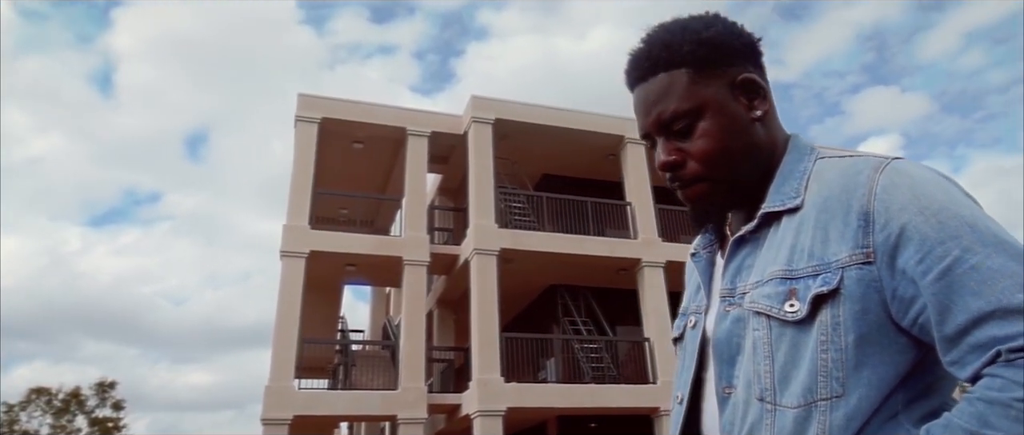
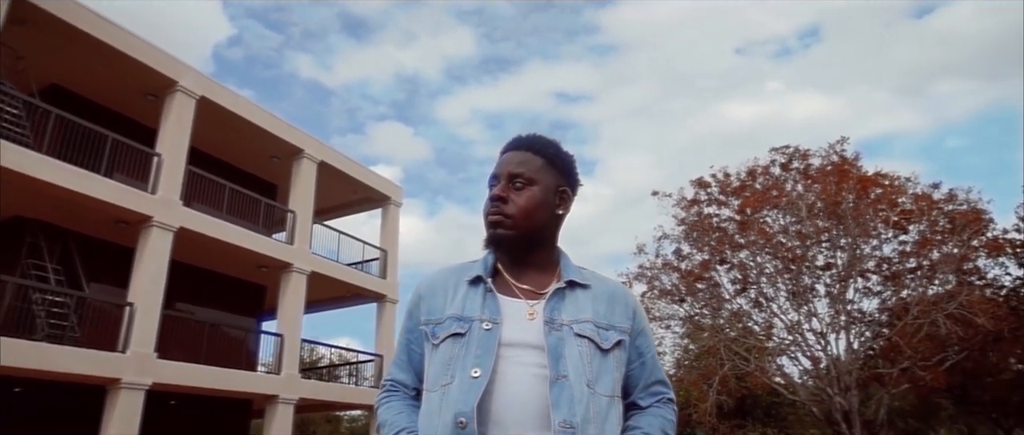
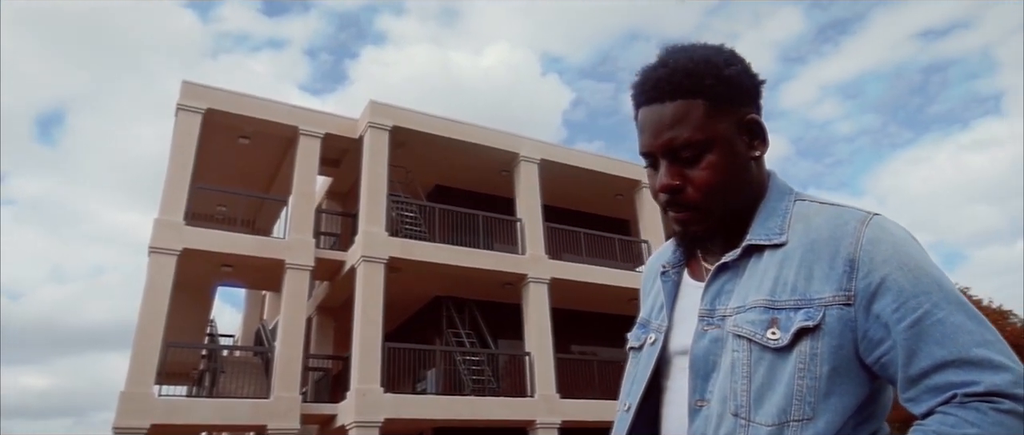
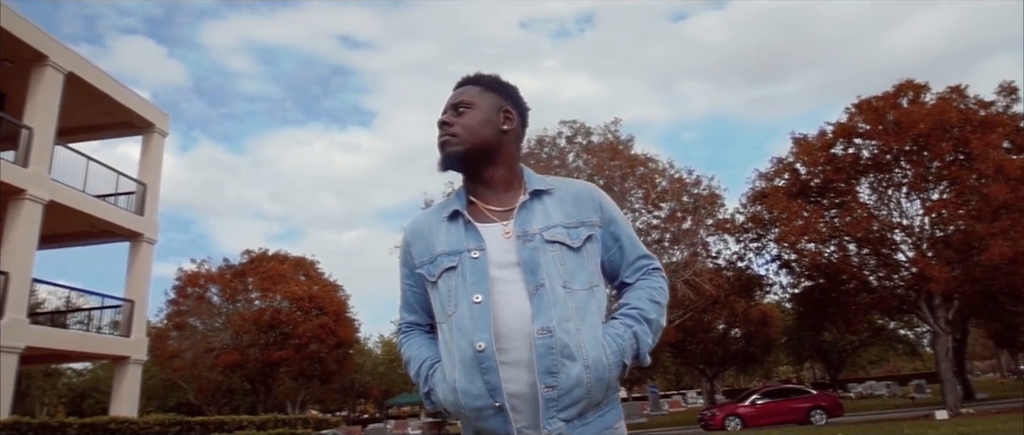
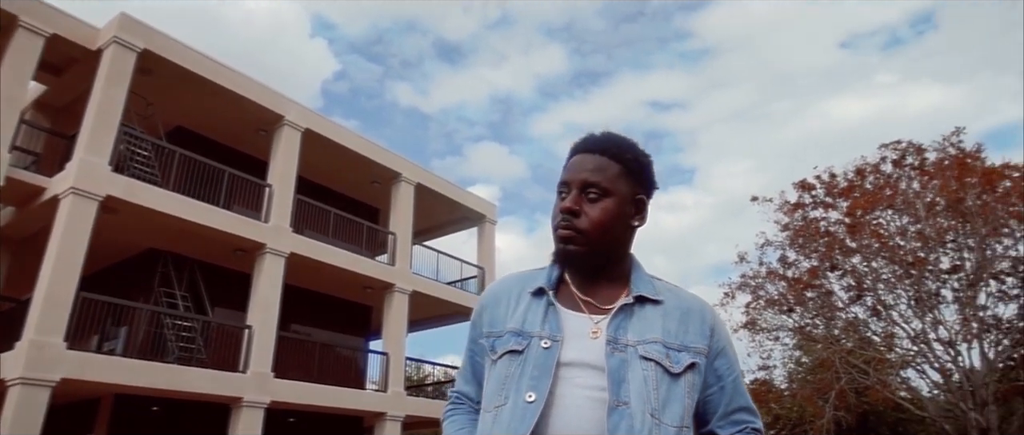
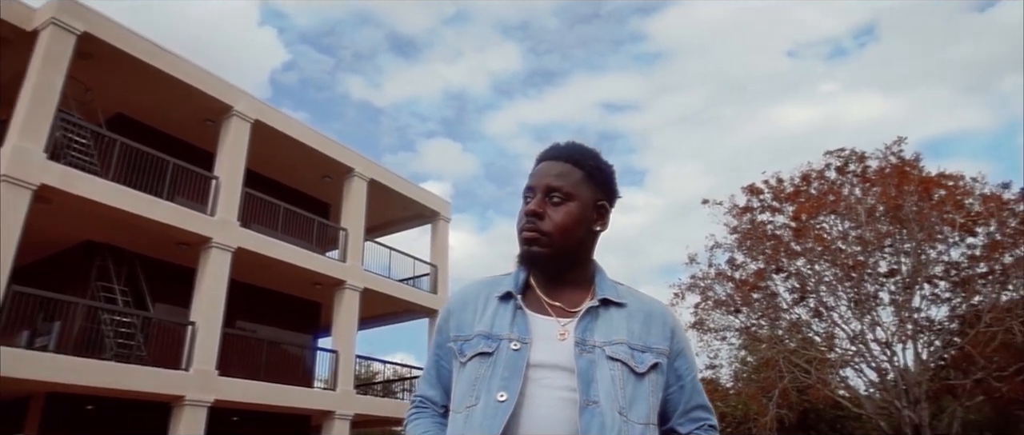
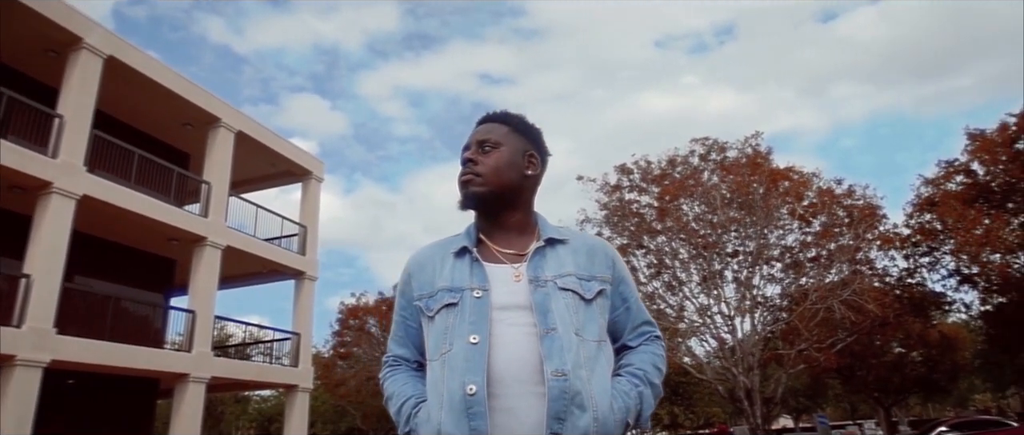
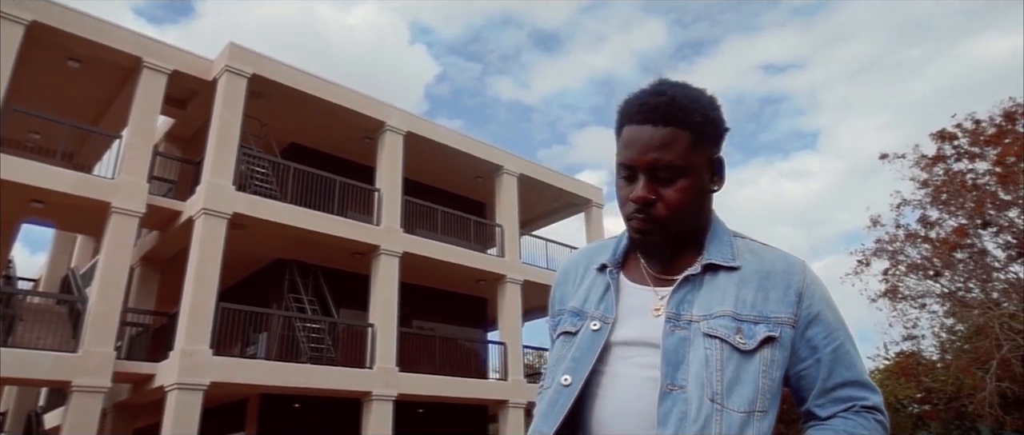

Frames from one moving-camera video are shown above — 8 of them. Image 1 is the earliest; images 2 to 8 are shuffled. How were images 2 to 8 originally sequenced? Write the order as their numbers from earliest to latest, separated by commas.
3, 8, 5, 6, 2, 7, 4
